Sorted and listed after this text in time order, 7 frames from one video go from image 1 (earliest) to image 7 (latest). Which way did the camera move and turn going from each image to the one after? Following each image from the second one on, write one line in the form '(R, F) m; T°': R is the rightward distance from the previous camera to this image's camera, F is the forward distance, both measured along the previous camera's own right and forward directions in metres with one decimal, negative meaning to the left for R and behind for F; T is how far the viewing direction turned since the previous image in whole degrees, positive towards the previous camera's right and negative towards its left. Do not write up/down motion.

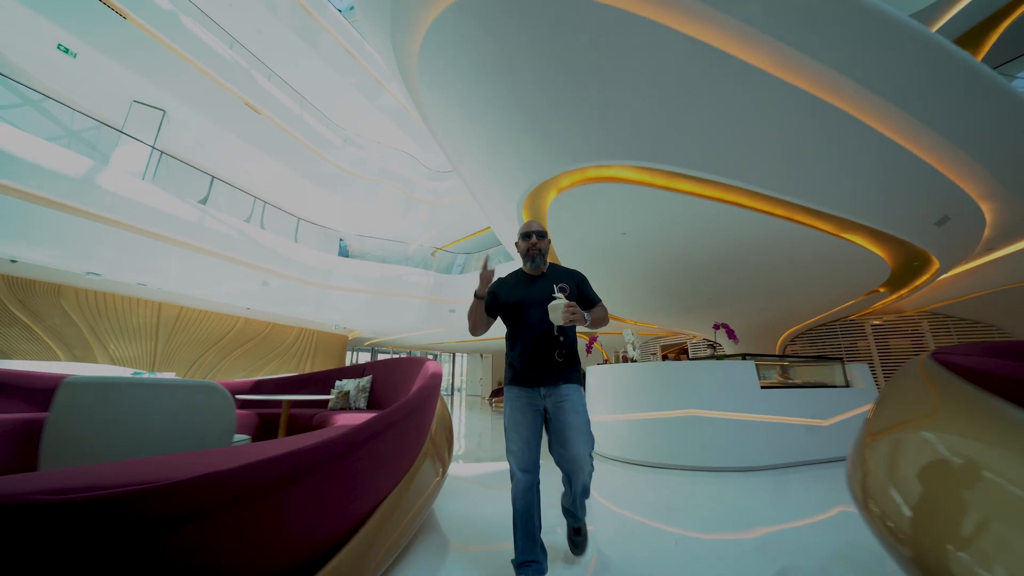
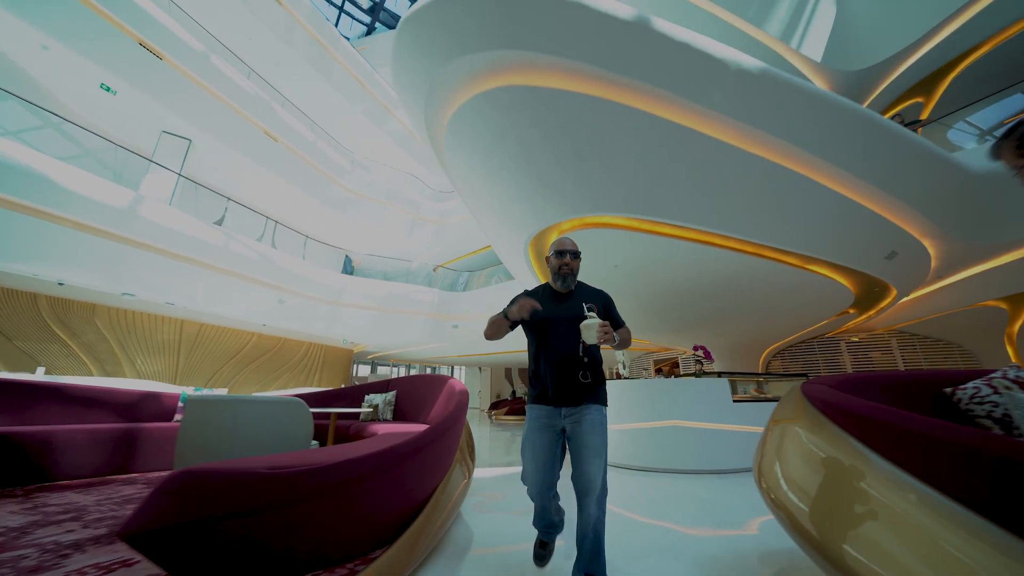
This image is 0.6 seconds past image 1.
(-0.1, -0.5) m; +1°
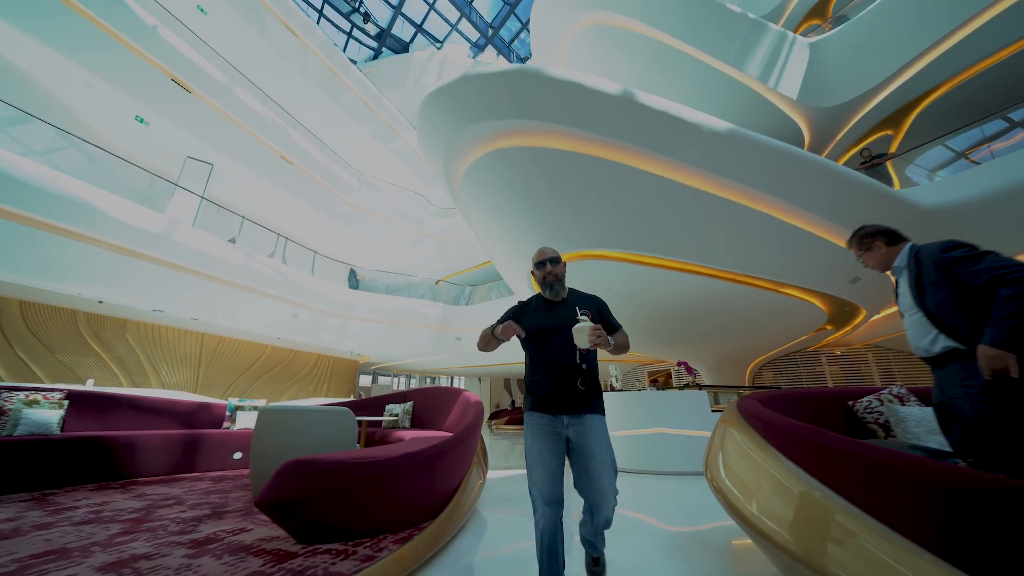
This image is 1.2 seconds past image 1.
(-0.1, -0.4) m; 0°
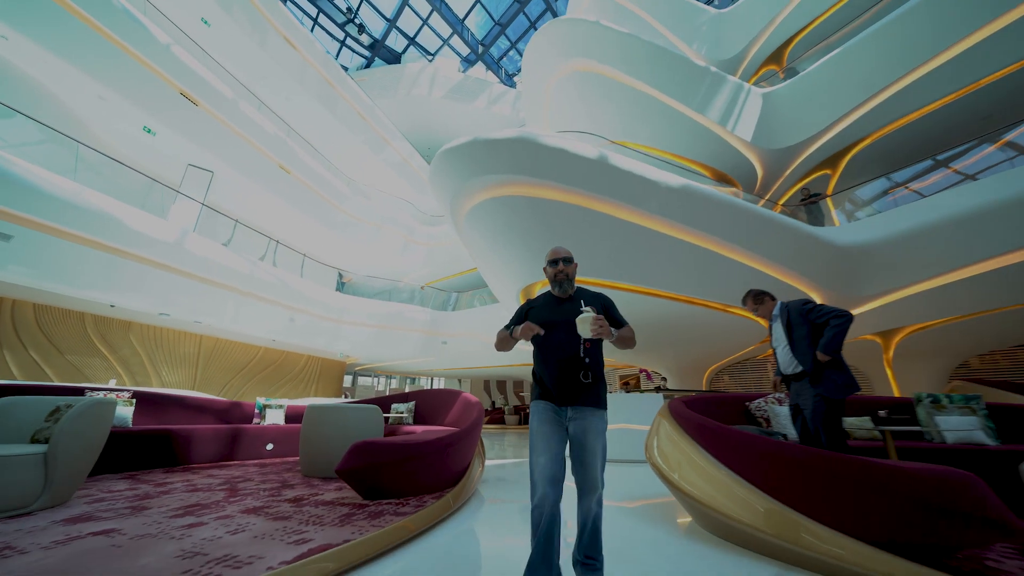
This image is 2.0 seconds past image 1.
(-0.2, -0.6) m; +3°
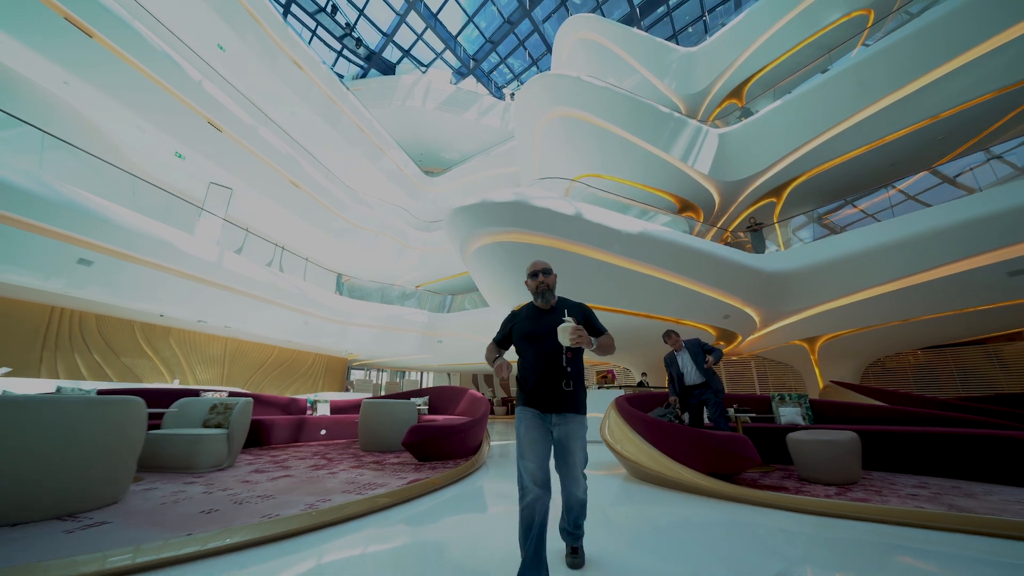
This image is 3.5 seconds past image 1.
(-0.2, -1.1) m; +2°
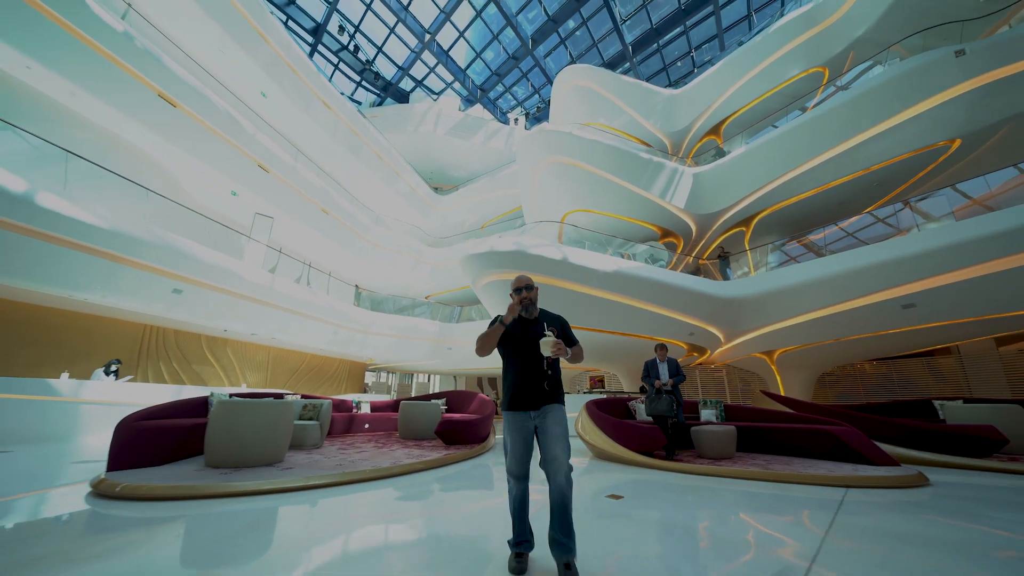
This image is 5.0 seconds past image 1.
(0.0, -1.3) m; 0°
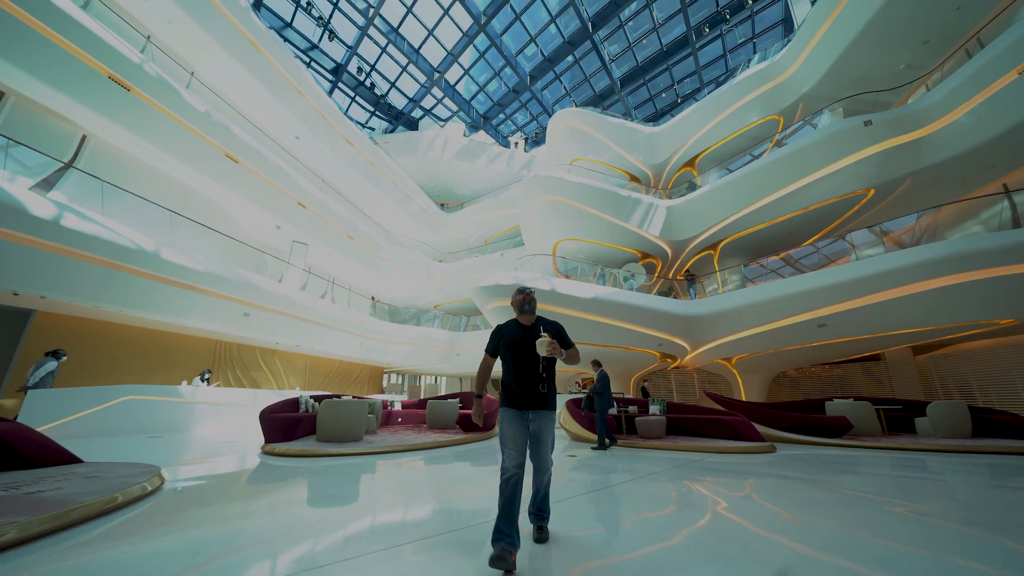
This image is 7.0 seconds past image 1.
(0.0, -1.7) m; 0°
